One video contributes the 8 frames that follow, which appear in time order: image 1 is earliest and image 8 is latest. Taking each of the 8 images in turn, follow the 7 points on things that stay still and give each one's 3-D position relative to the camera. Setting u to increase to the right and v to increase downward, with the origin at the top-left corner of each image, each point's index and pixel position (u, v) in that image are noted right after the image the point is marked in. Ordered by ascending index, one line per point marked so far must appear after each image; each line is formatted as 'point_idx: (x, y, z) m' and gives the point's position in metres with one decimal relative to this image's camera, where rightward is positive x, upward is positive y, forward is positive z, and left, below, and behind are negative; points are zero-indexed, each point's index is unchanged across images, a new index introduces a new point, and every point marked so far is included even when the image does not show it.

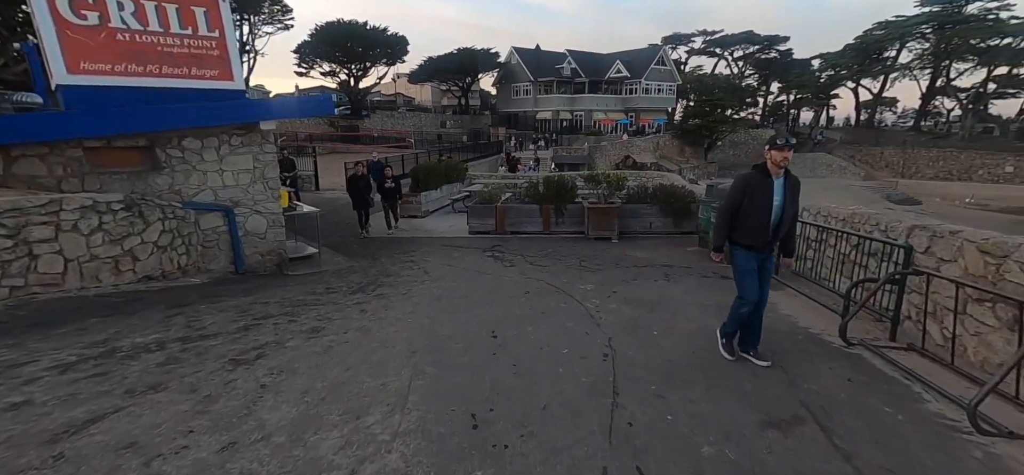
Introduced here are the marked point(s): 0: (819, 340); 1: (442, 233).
0: (+2.7, -0.9, +4.0) m
1: (-1.6, +0.1, +10.2) m
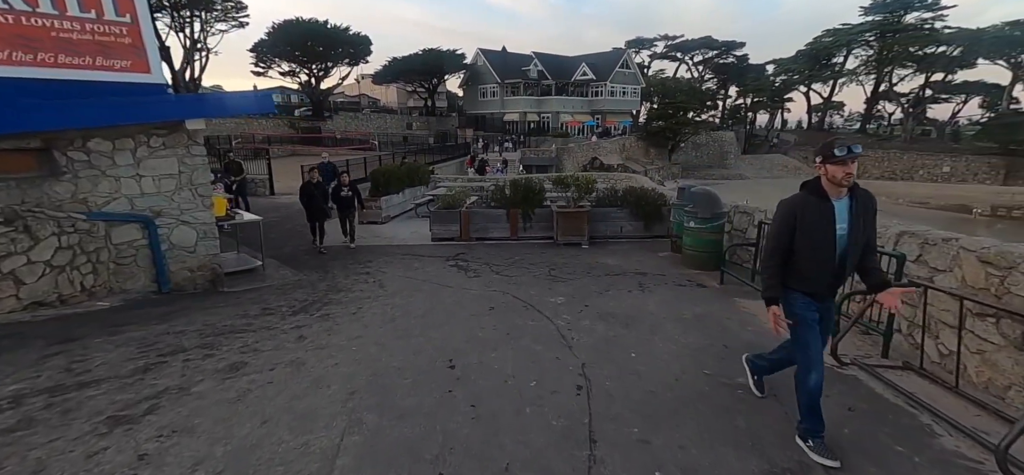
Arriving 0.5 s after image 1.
0: (+2.4, -1.0, +3.7) m
1: (-2.3, -0.1, +9.6) m
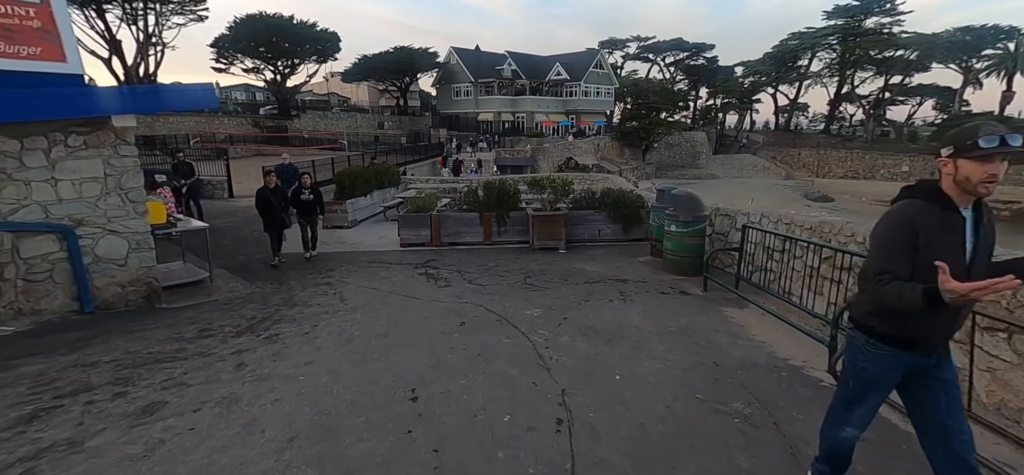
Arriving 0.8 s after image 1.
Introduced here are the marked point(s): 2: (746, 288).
0: (+2.2, -1.0, +3.4) m
1: (-2.8, -0.2, +9.1) m
2: (+2.9, -0.6, +5.7) m
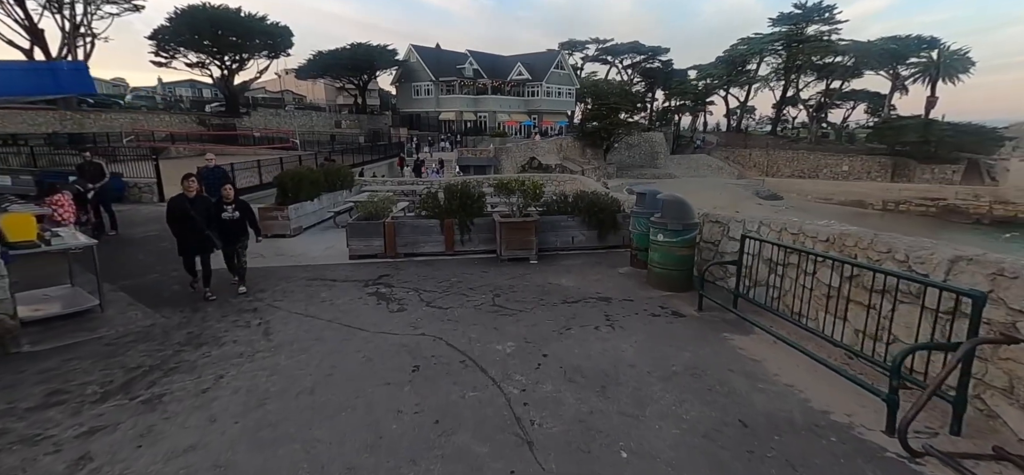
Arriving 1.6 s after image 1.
0: (+2.0, -1.2, +2.6) m
1: (-3.4, -0.4, +7.9) m
2: (+2.5, -0.7, +4.9) m
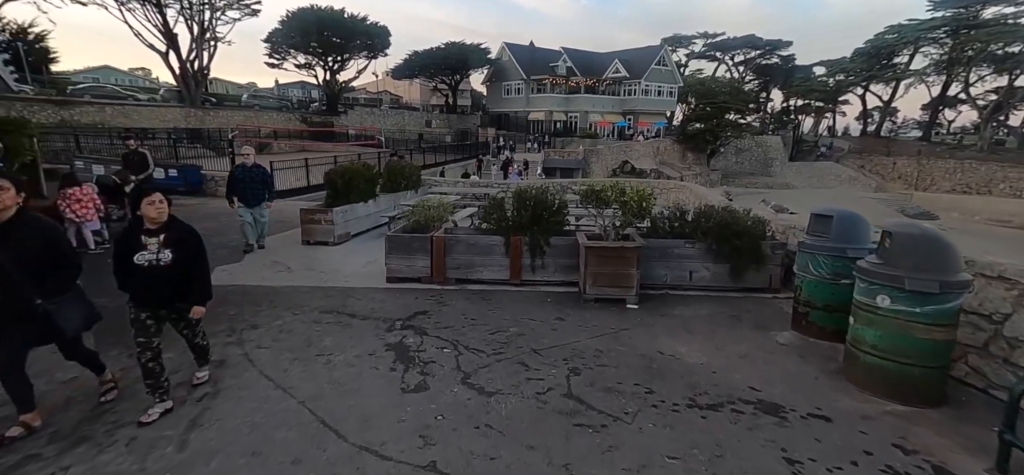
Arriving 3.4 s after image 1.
0: (+2.0, -1.6, +0.1) m
1: (-2.3, -0.5, +6.2) m
2: (+3.0, -1.2, +2.3) m
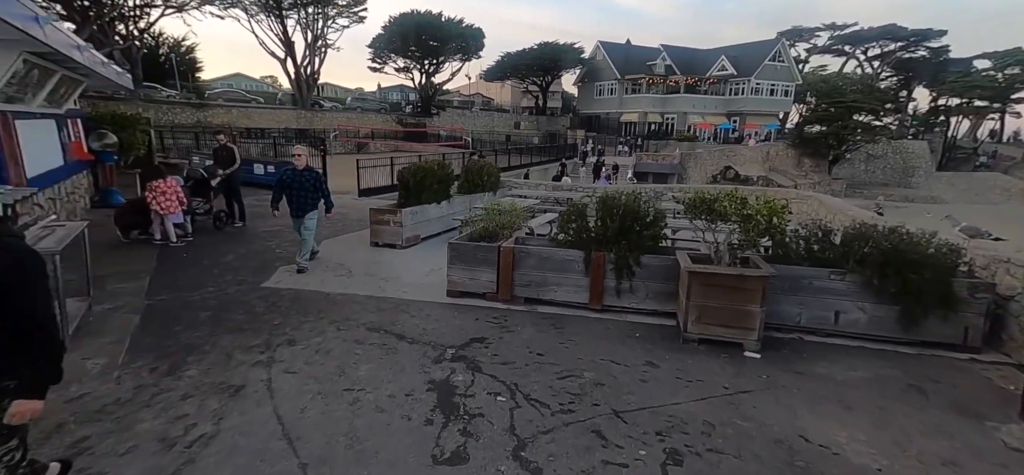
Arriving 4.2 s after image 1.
0: (+1.7, -1.8, -1.2) m
1: (-1.3, -0.6, +5.6) m
2: (+3.1, -1.5, +0.7) m
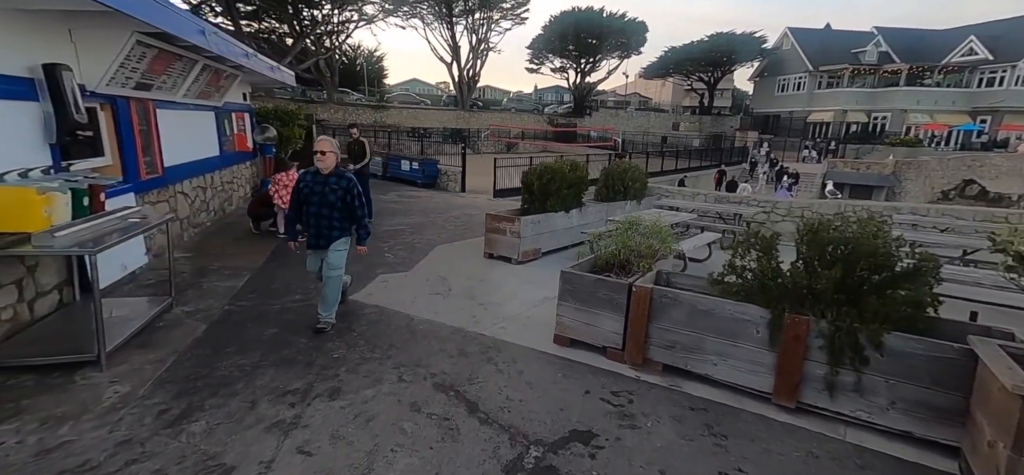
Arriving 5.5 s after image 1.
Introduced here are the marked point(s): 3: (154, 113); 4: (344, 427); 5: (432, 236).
0: (+0.6, -2.1, -3.1) m
1: (-0.1, -0.8, +4.4) m
2: (+2.5, -1.9, -1.6) m
3: (-4.1, +1.4, +5.2) m
4: (-1.0, -1.1, +2.7) m
5: (-1.3, 0.0, +7.4) m
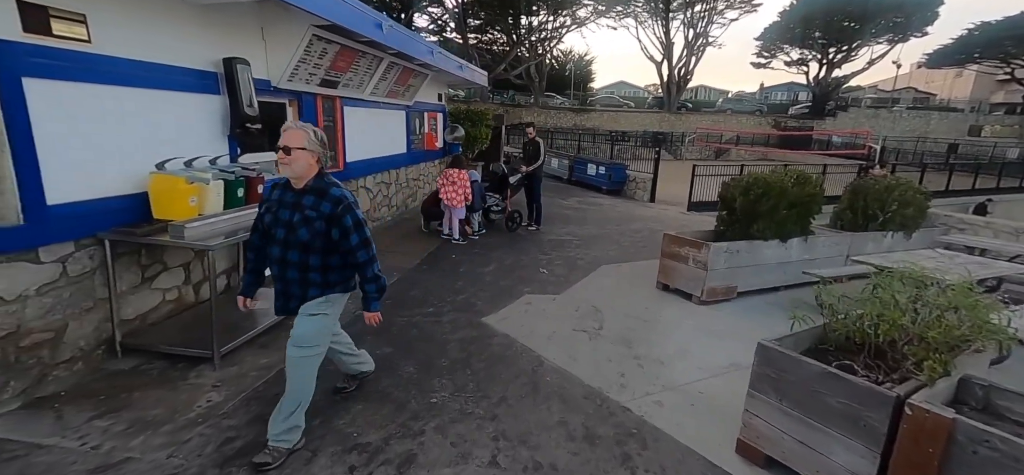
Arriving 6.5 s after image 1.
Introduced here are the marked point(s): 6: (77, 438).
0: (-1.5, -2.1, -4.0) m
1: (+1.0, -1.0, +3.1) m
2: (+0.9, -2.2, -3.4) m
3: (-2.0, +1.5, +5.5) m
4: (-0.5, -1.2, +1.9) m
5: (+1.2, -0.2, +6.4) m
6: (-2.2, -1.0, +2.3) m
